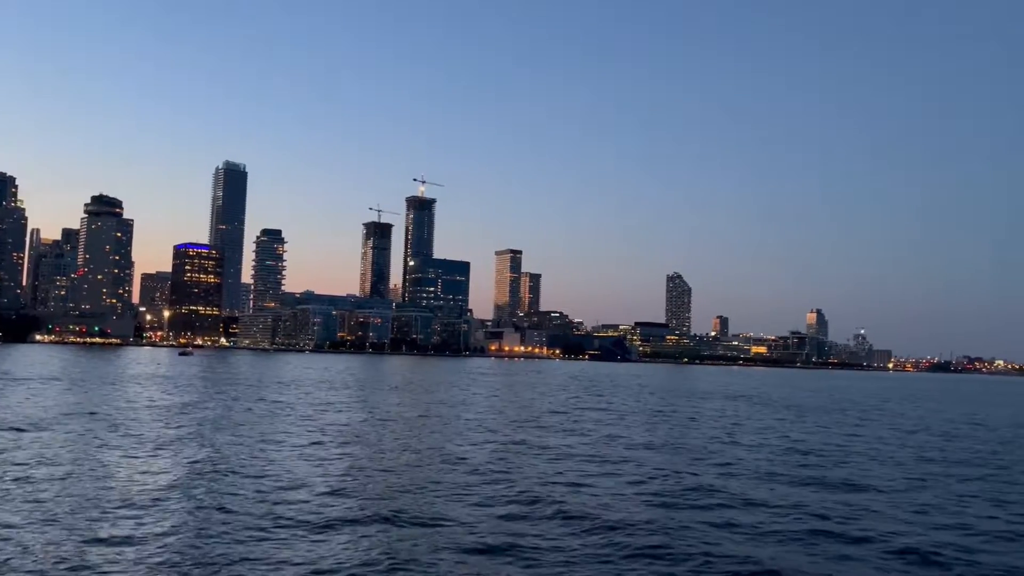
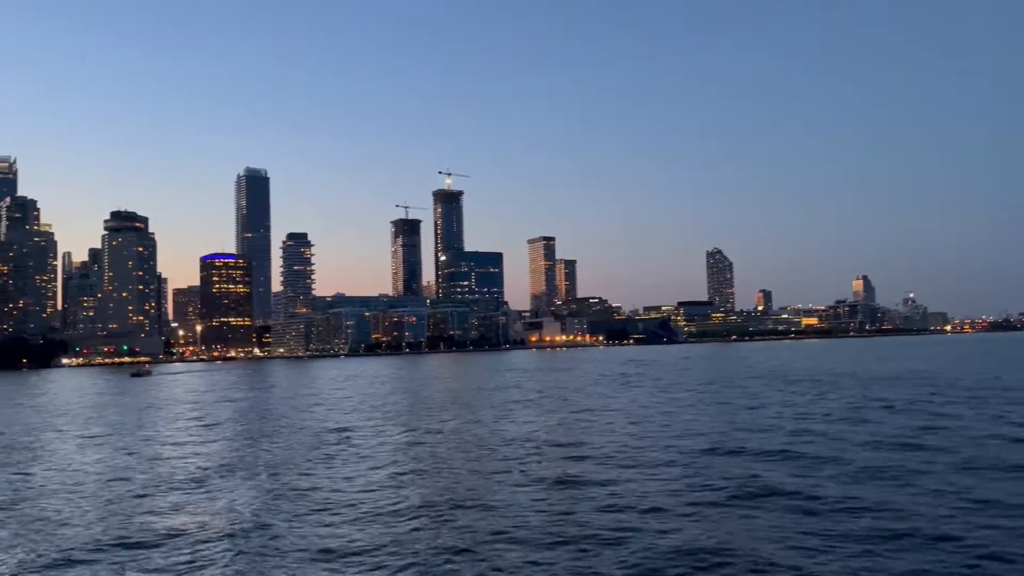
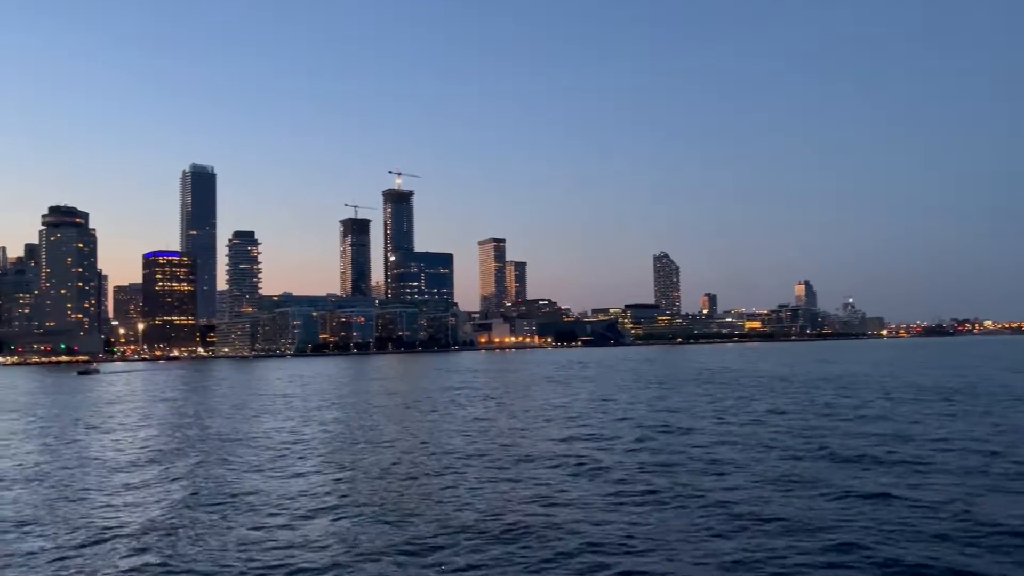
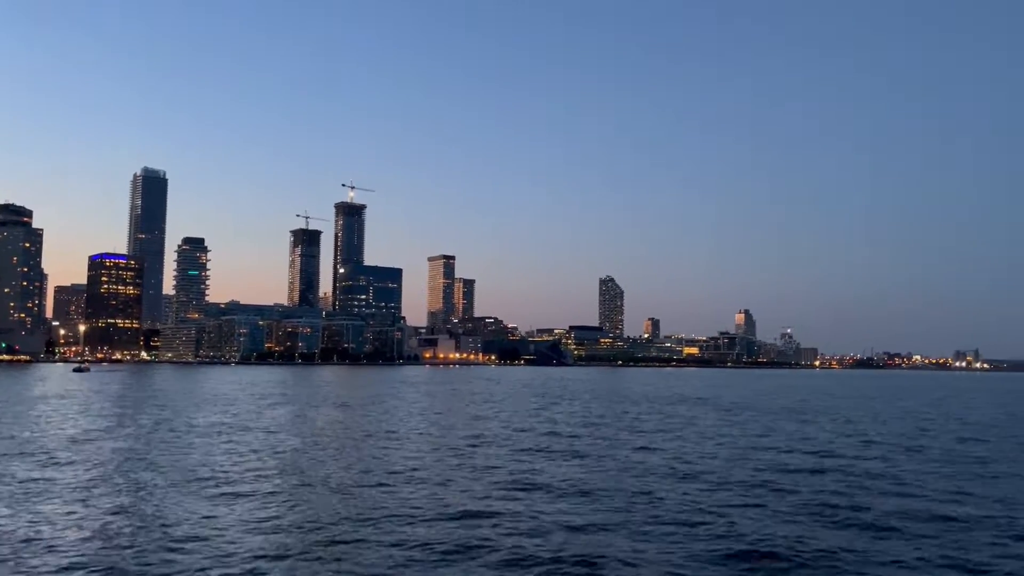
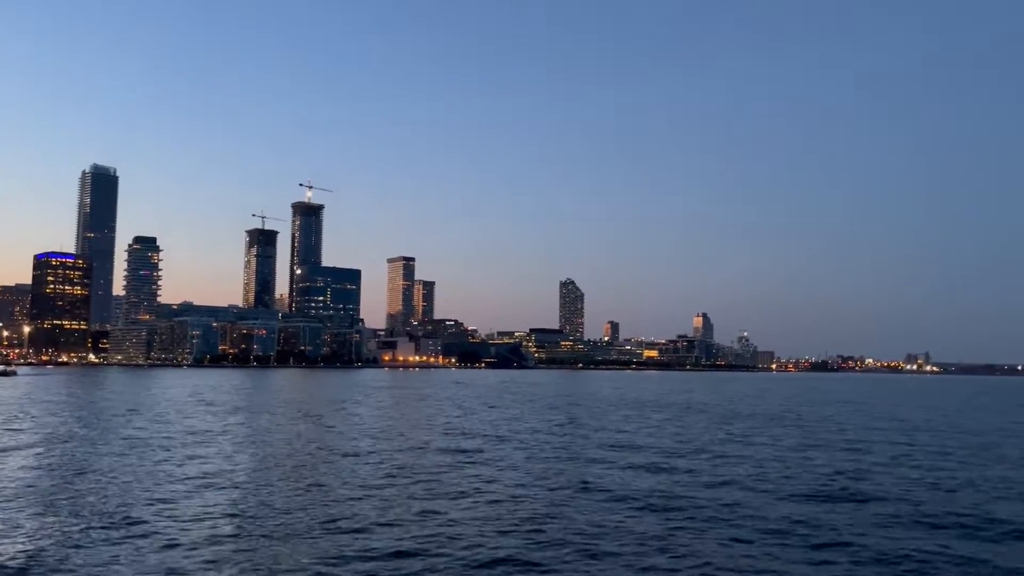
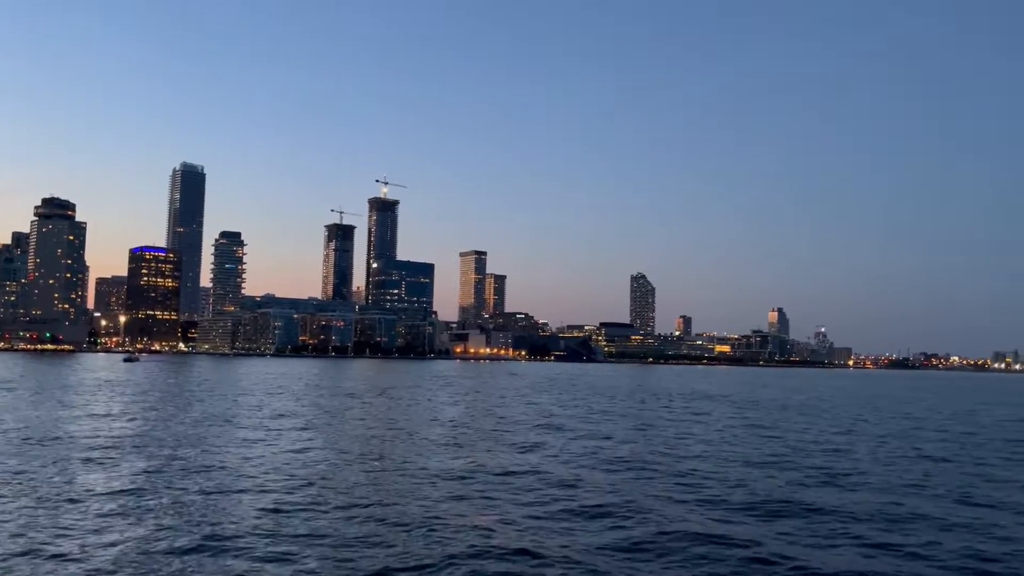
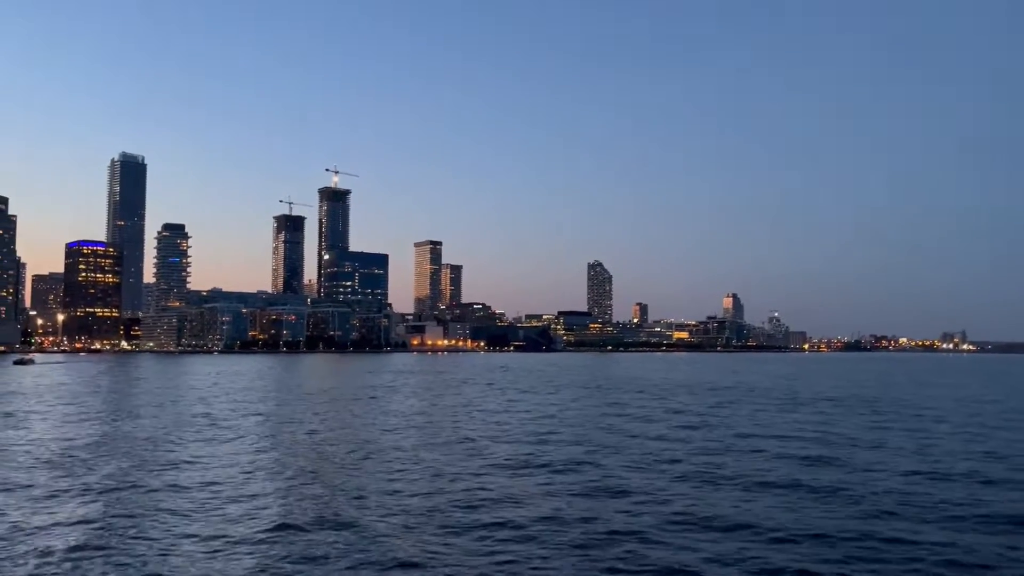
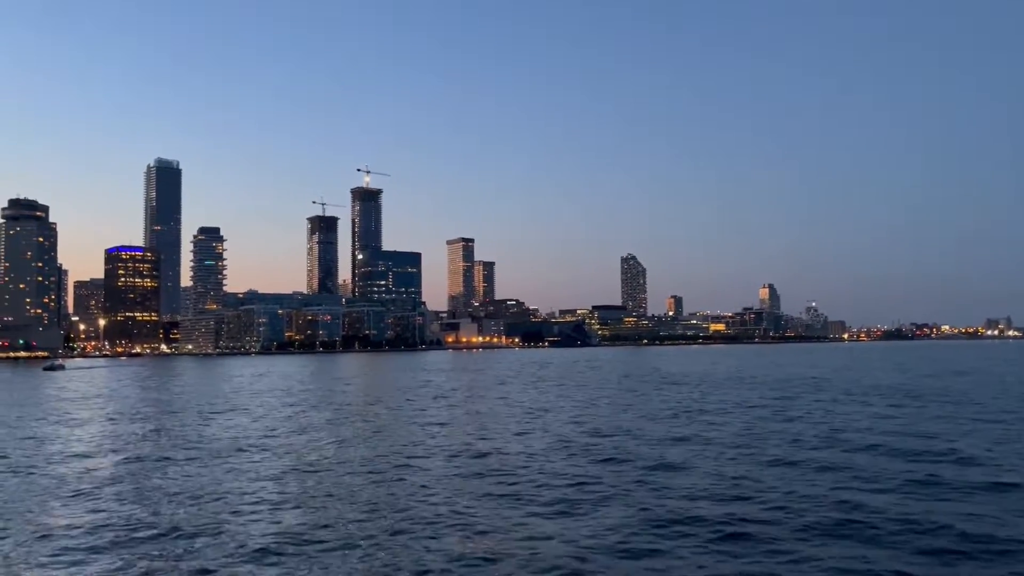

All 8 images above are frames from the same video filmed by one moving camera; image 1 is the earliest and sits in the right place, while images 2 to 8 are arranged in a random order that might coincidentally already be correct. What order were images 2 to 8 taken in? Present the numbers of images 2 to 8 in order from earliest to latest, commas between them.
6, 4, 5, 7, 8, 3, 2
